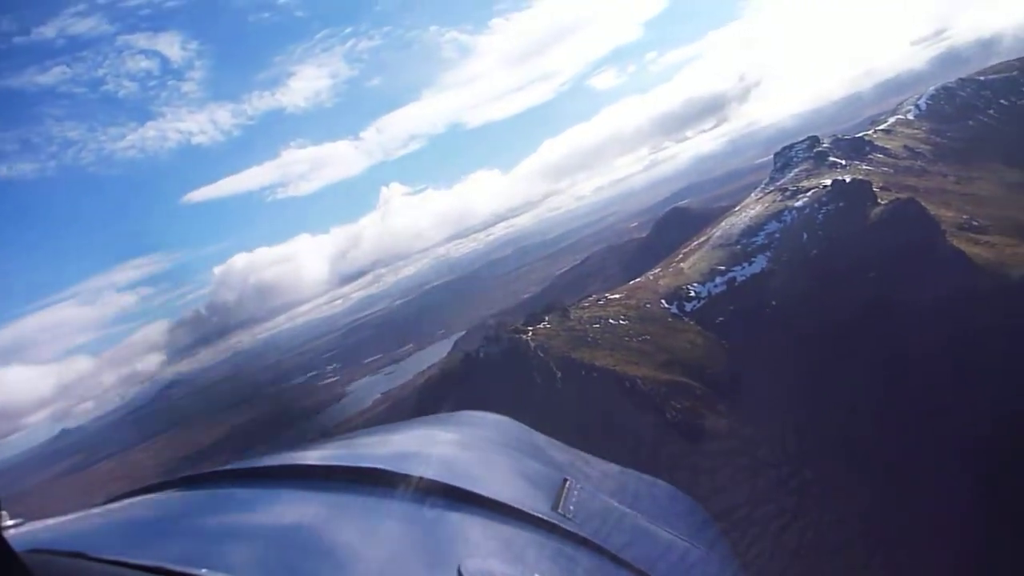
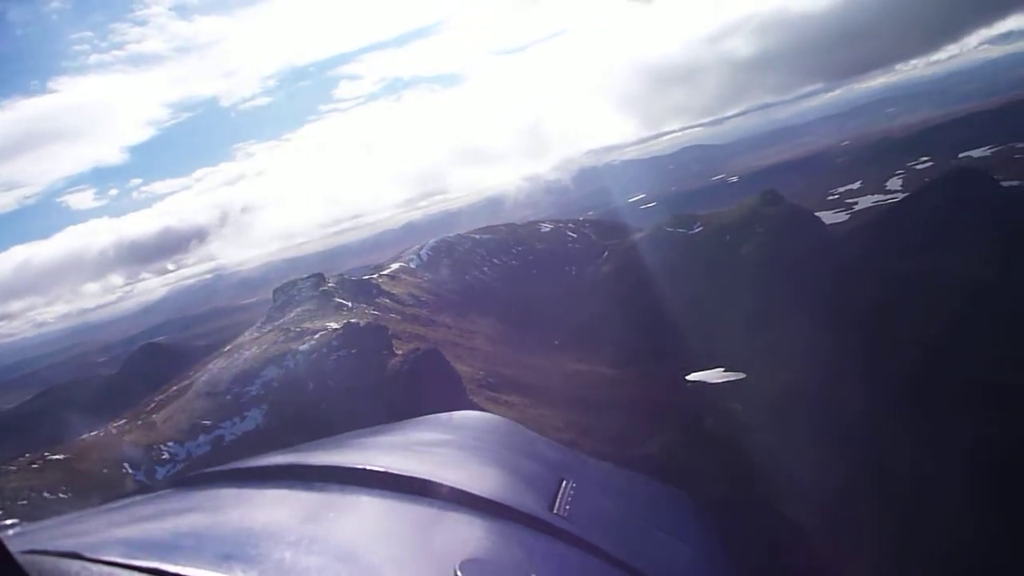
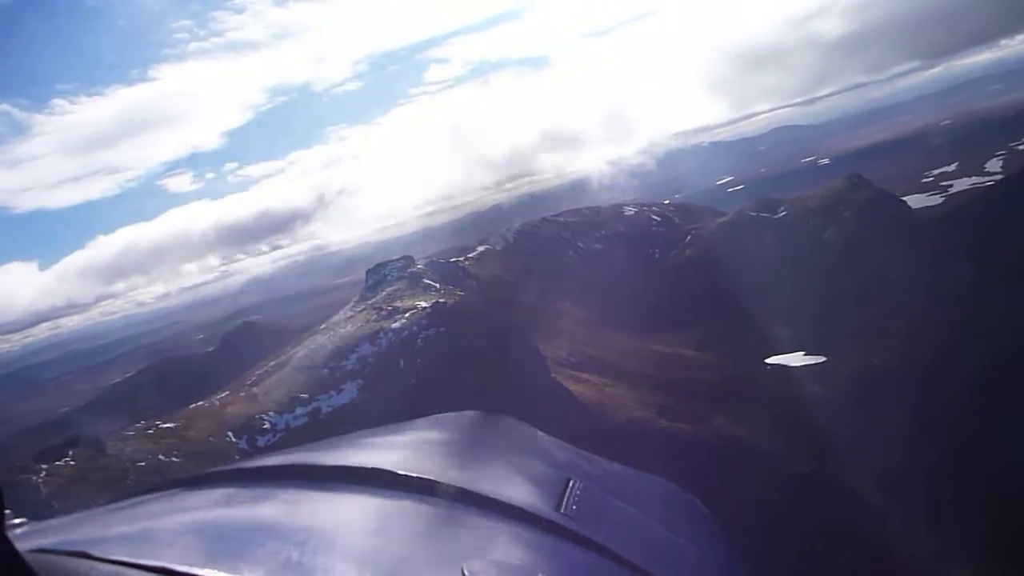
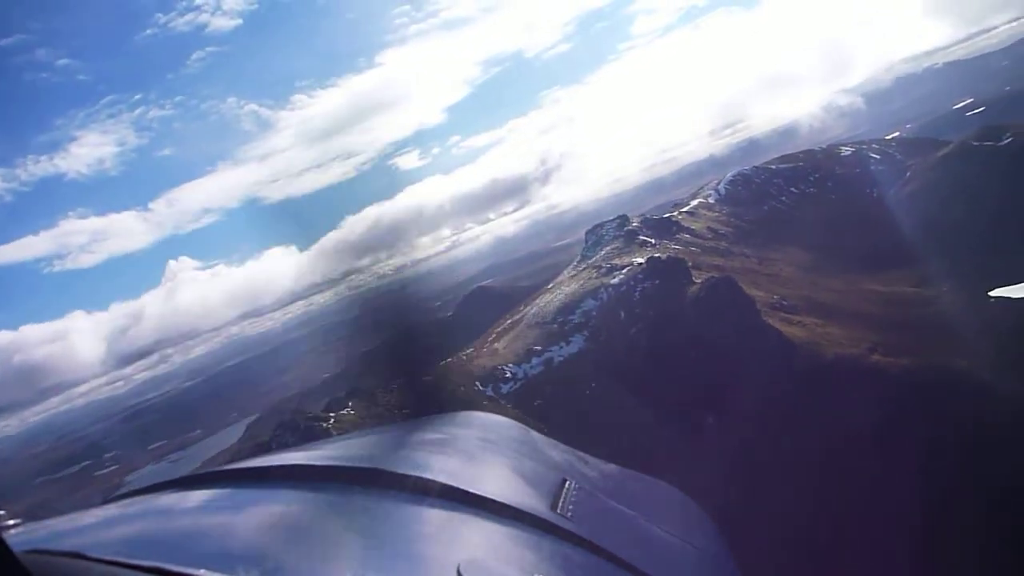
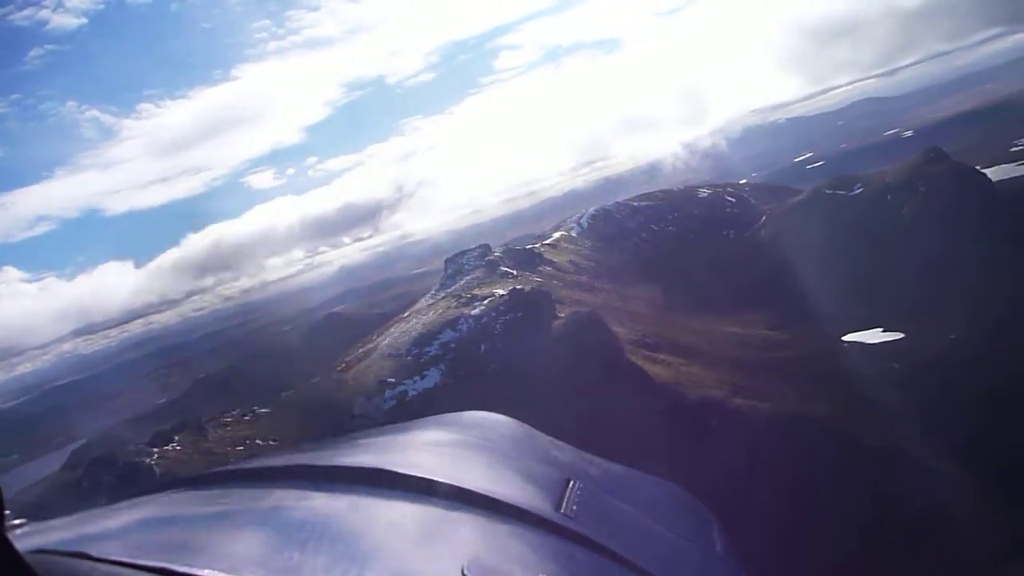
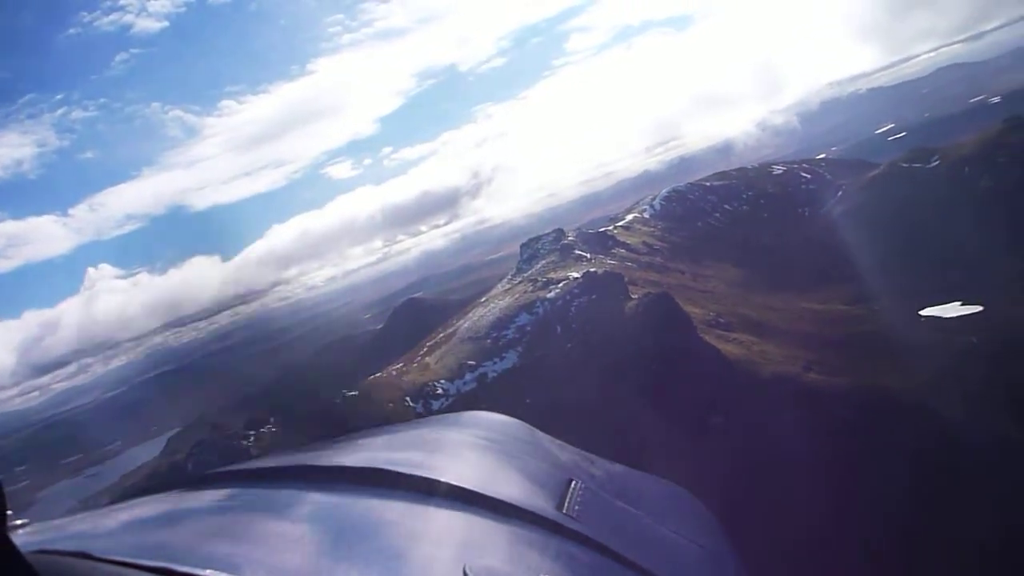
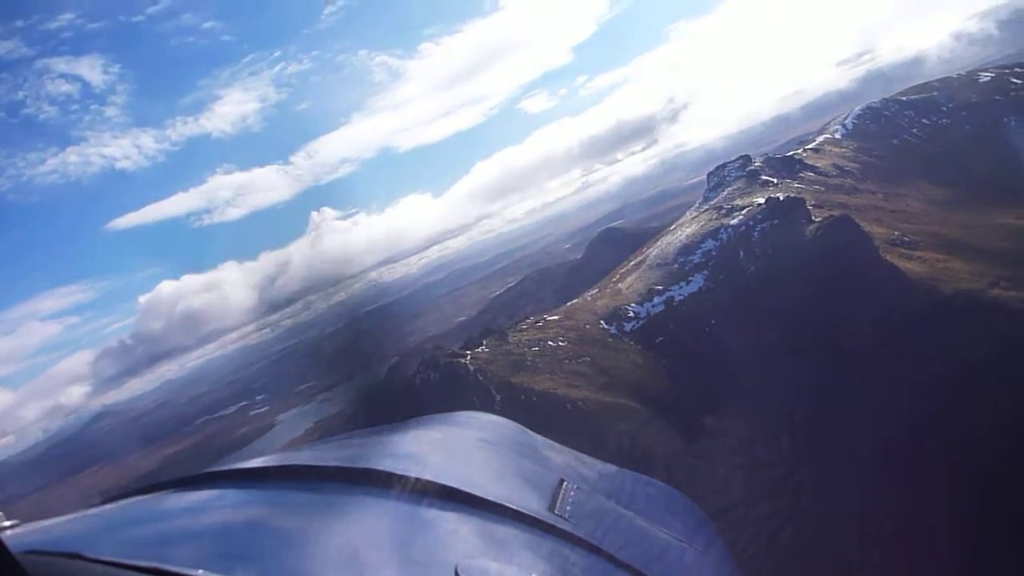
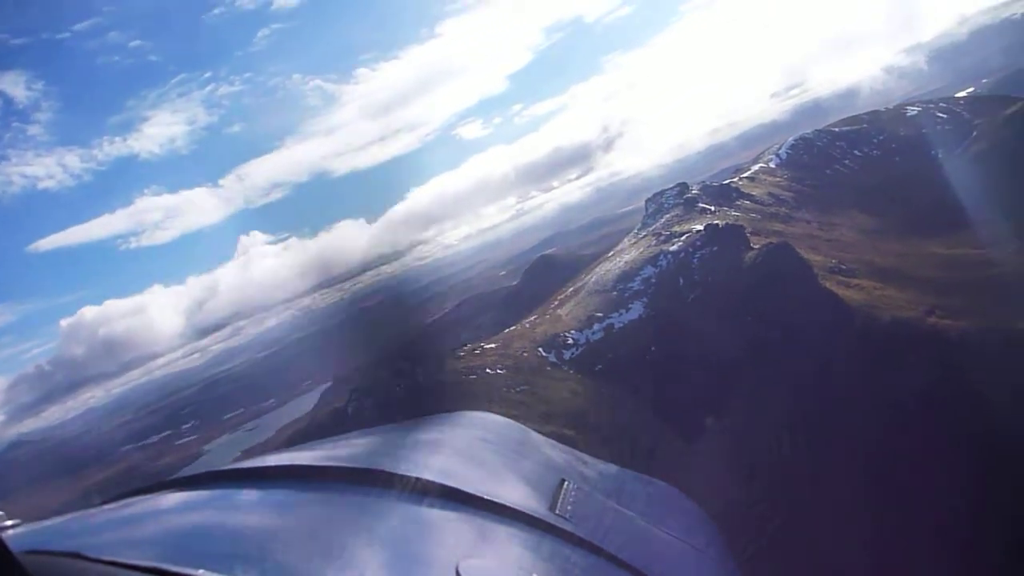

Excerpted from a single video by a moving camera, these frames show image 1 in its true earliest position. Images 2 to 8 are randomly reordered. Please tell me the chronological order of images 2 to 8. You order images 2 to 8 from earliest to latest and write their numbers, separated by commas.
7, 8, 4, 6, 5, 3, 2
